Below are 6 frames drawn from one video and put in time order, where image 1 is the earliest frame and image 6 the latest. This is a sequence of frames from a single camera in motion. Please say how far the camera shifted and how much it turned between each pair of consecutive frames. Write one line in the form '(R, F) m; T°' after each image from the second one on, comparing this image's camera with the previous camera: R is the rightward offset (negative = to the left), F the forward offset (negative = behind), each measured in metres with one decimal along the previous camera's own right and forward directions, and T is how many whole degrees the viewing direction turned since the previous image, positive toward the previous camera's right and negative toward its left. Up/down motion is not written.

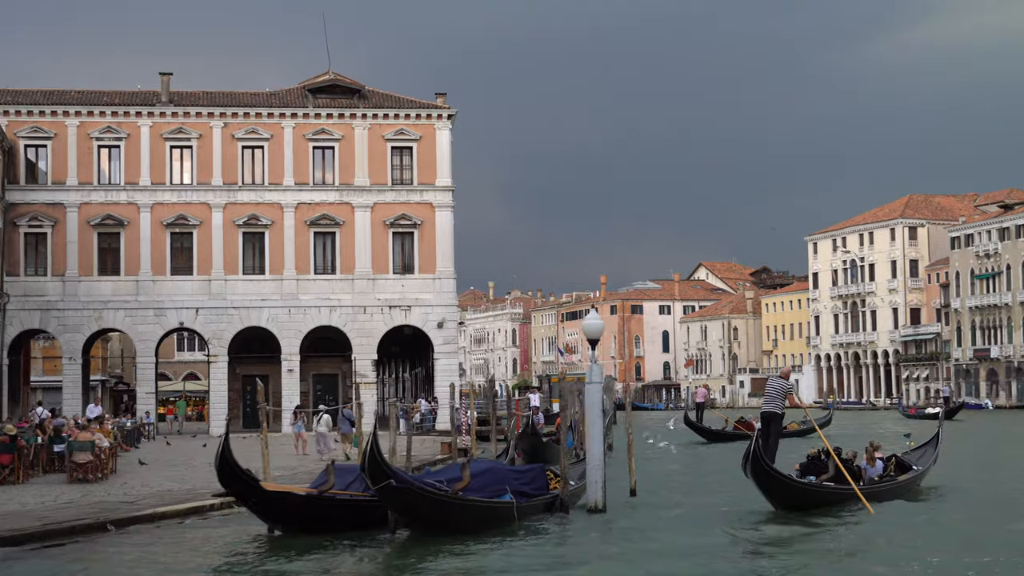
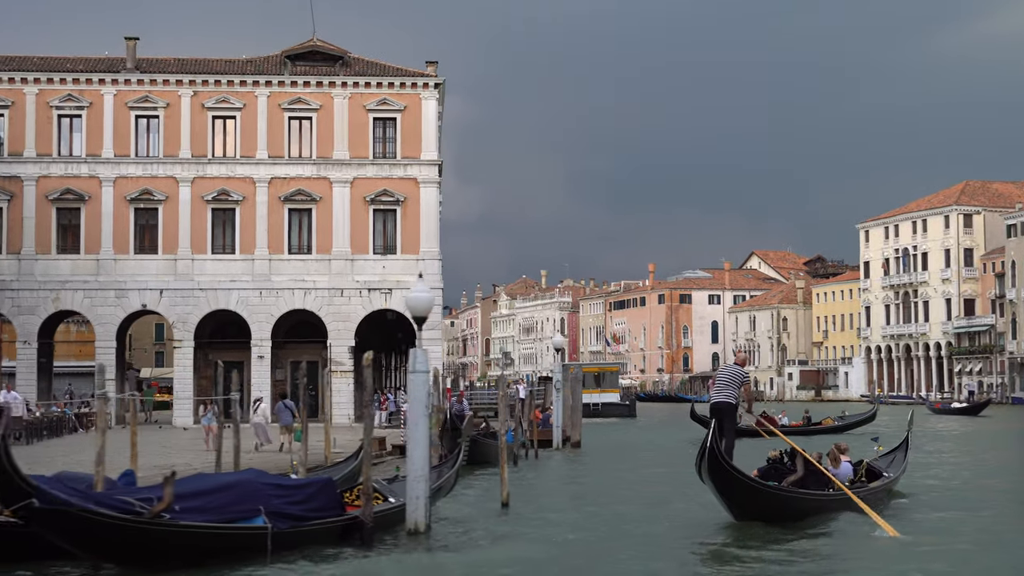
(+2.1, +2.9) m; -3°
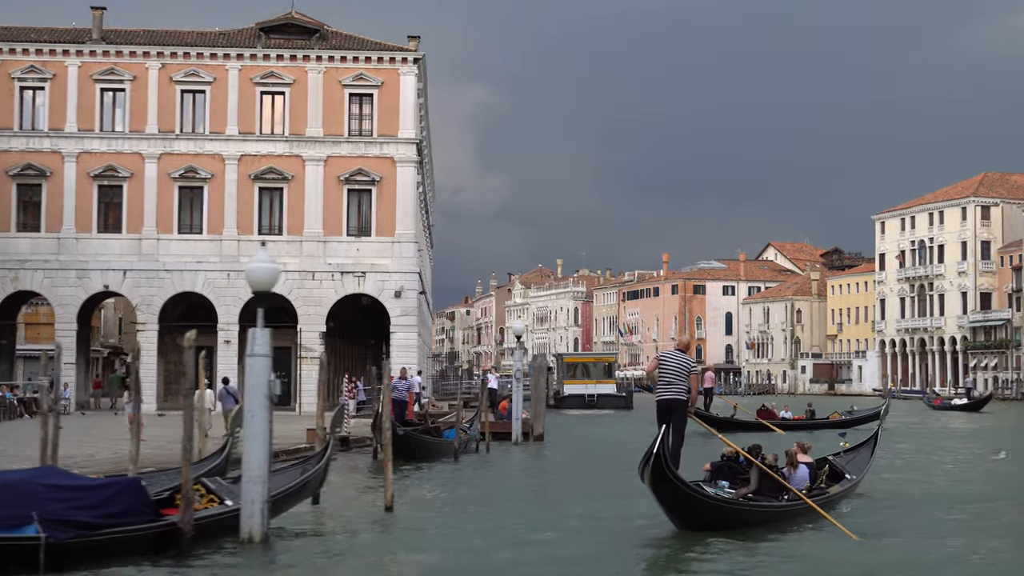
(+1.1, +1.6) m; -1°
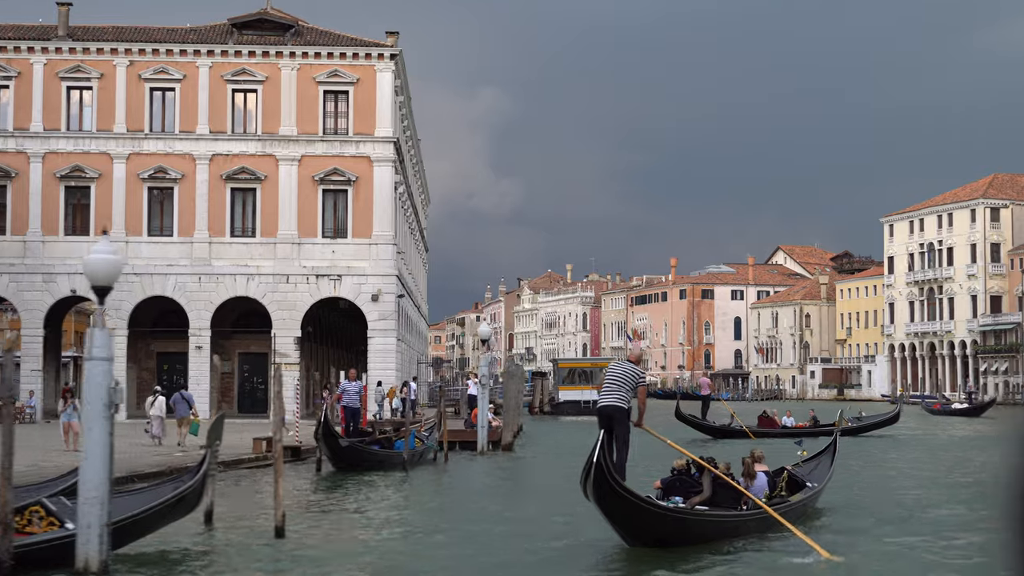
(+0.8, +1.2) m; -1°
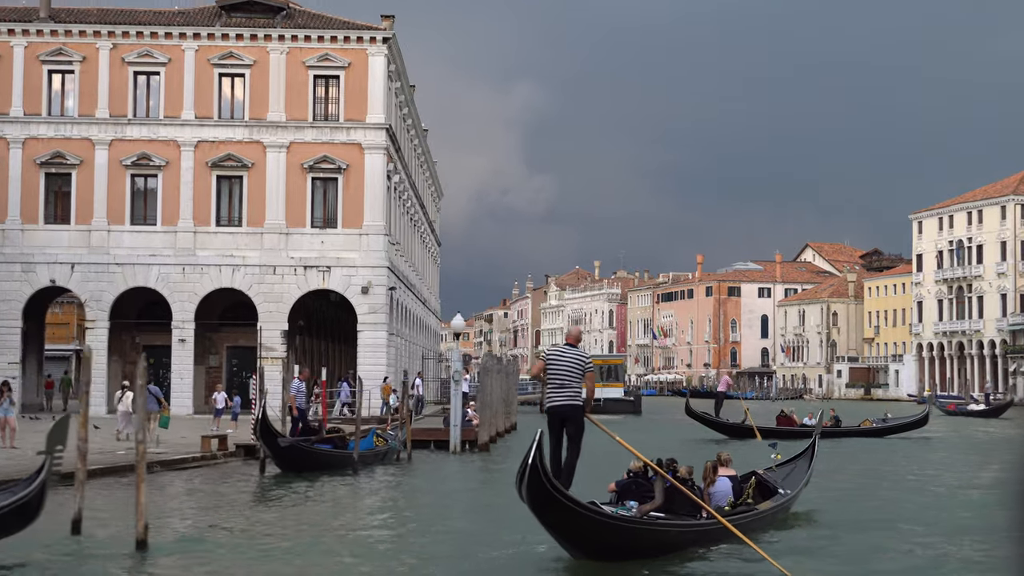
(+0.9, +1.3) m; -1°
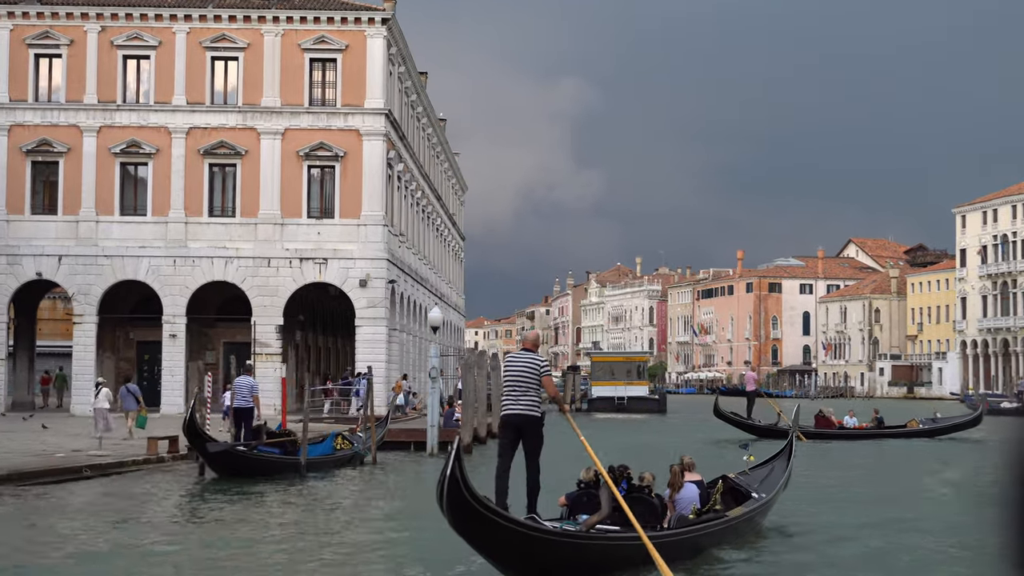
(+1.0, +1.6) m; -2°
